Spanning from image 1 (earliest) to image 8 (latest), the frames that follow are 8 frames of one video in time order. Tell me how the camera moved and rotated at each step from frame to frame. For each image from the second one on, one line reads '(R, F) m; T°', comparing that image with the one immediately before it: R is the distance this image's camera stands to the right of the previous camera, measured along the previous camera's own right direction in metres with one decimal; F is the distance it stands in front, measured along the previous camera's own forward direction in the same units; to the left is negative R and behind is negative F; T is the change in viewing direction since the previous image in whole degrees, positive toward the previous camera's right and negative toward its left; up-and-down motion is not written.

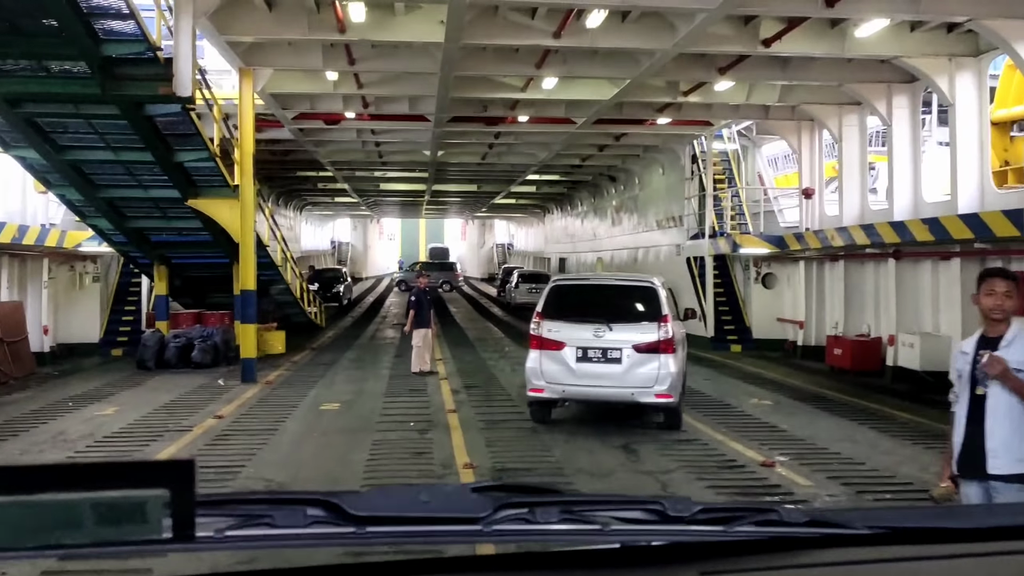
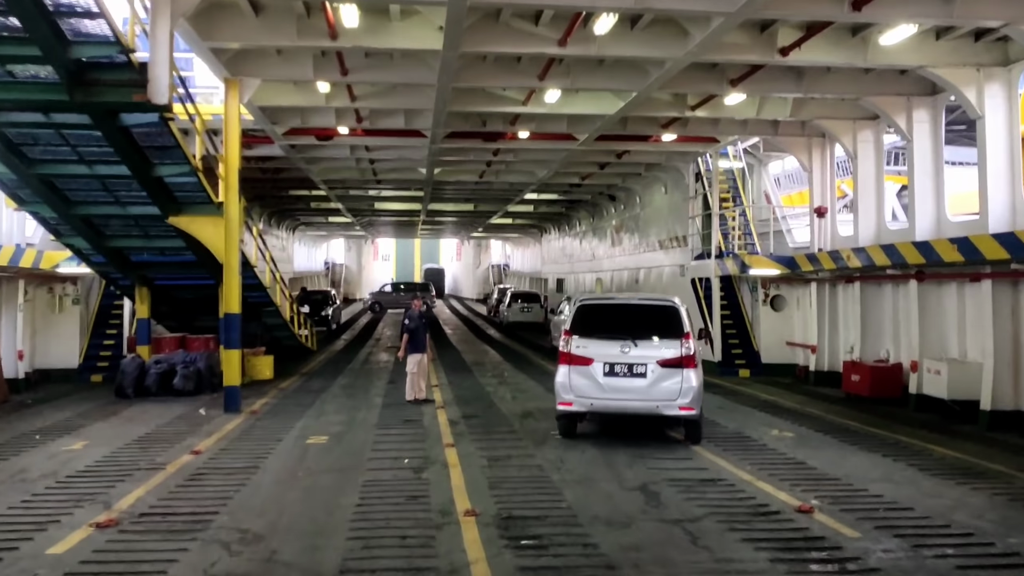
(-0.1, +0.7) m; 0°
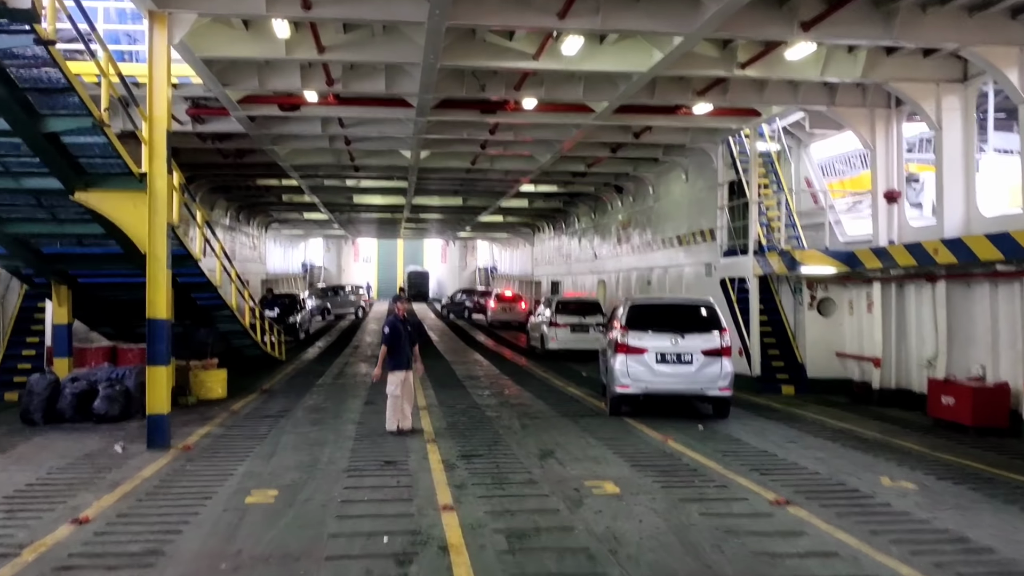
(-0.3, +2.6) m; +1°
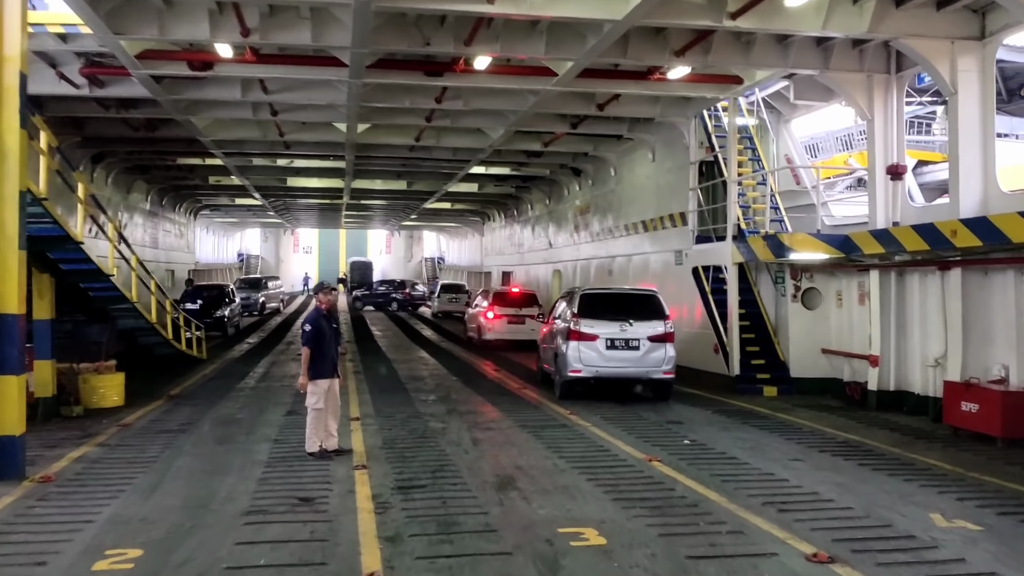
(0.0, +1.7) m; +3°
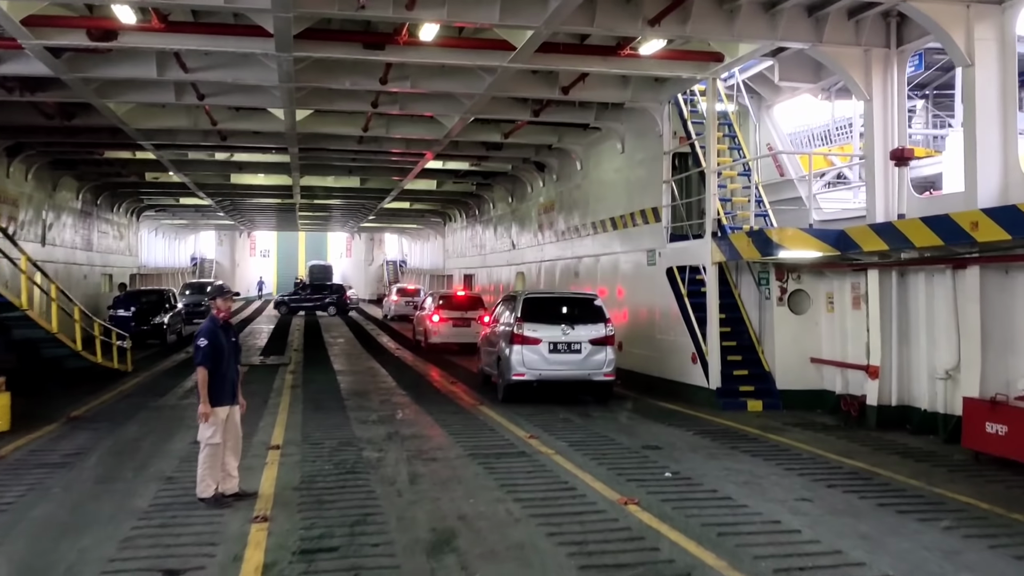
(+0.2, +1.4) m; +2°
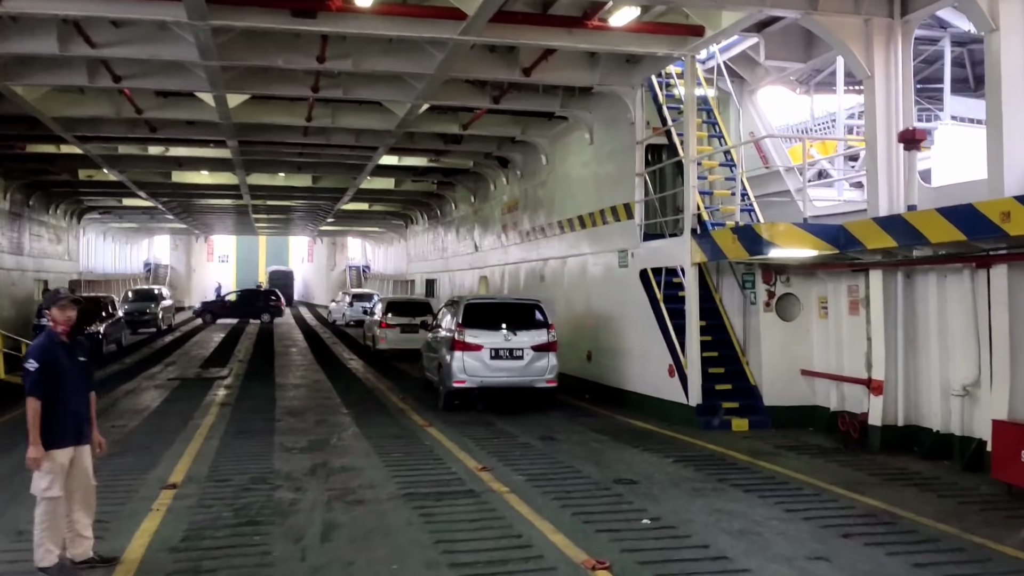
(+0.2, +1.3) m; +2°
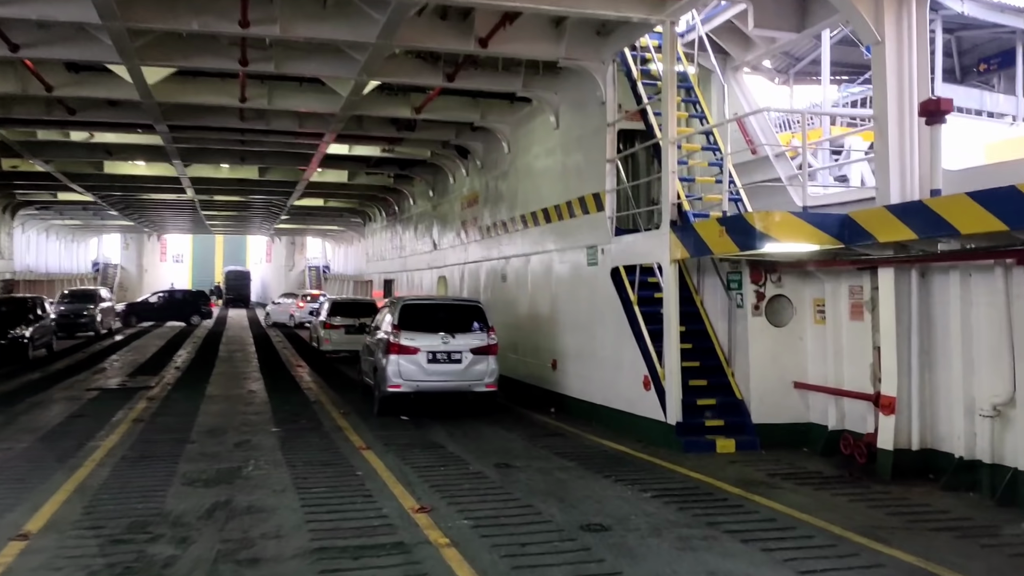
(+0.2, +1.3) m; +2°
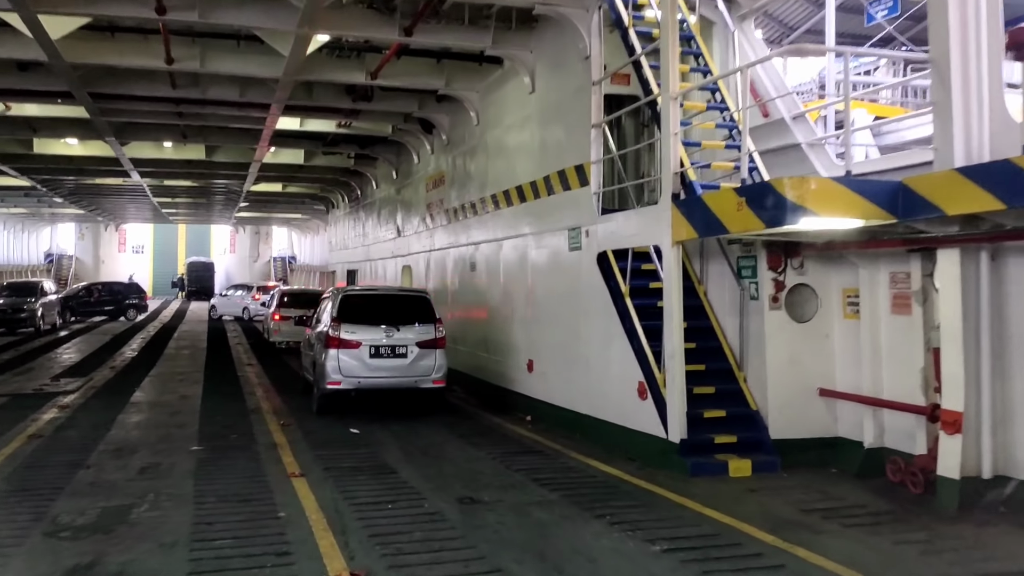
(+0.1, +1.6) m; +2°
